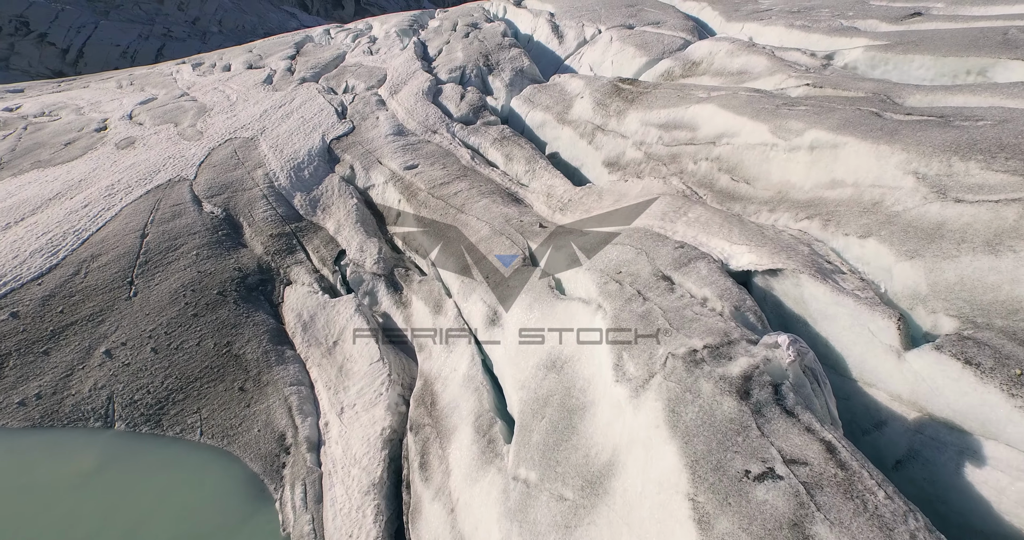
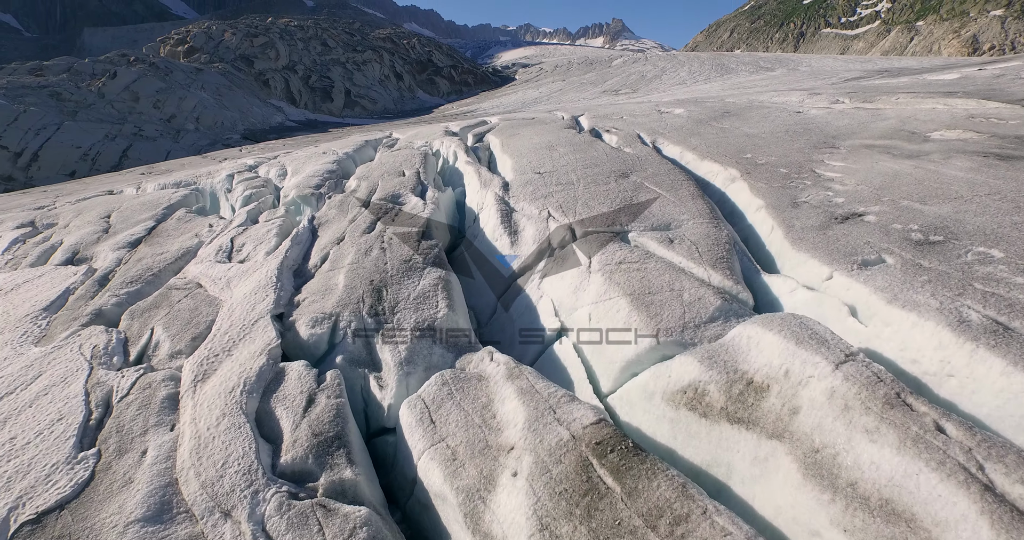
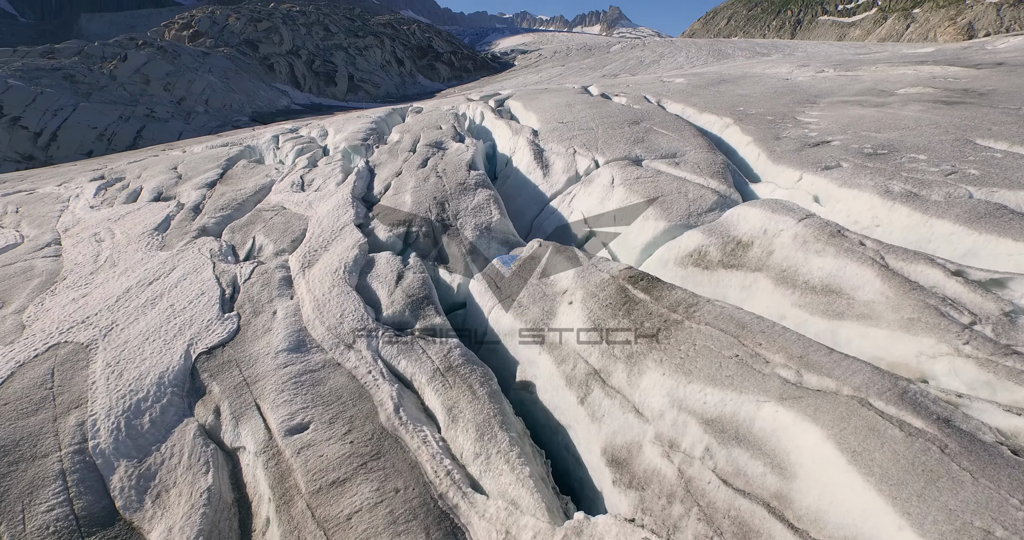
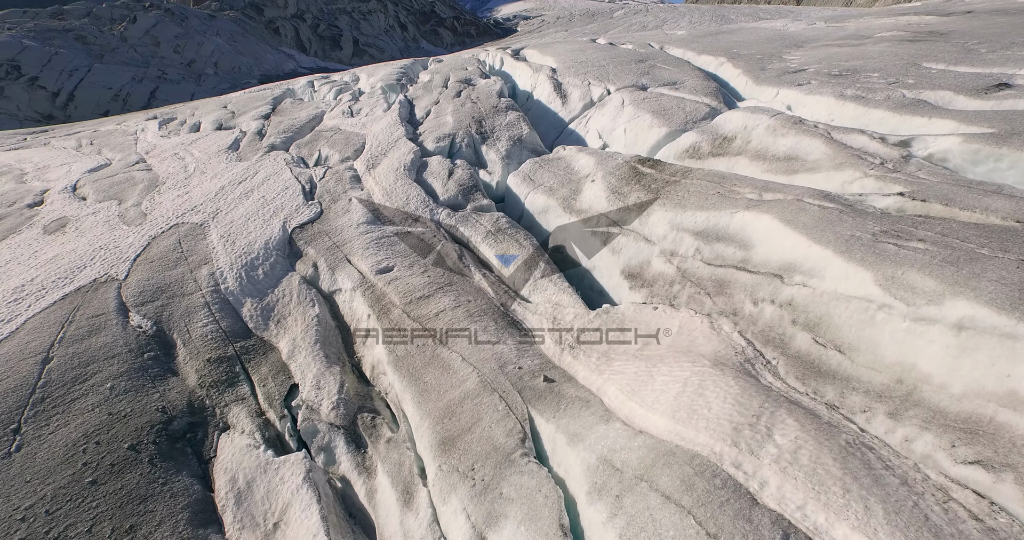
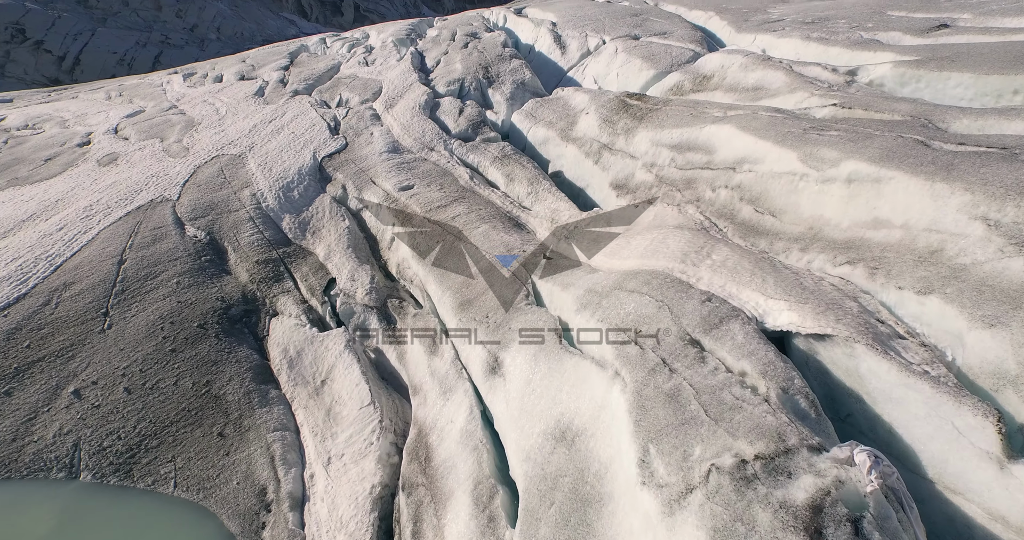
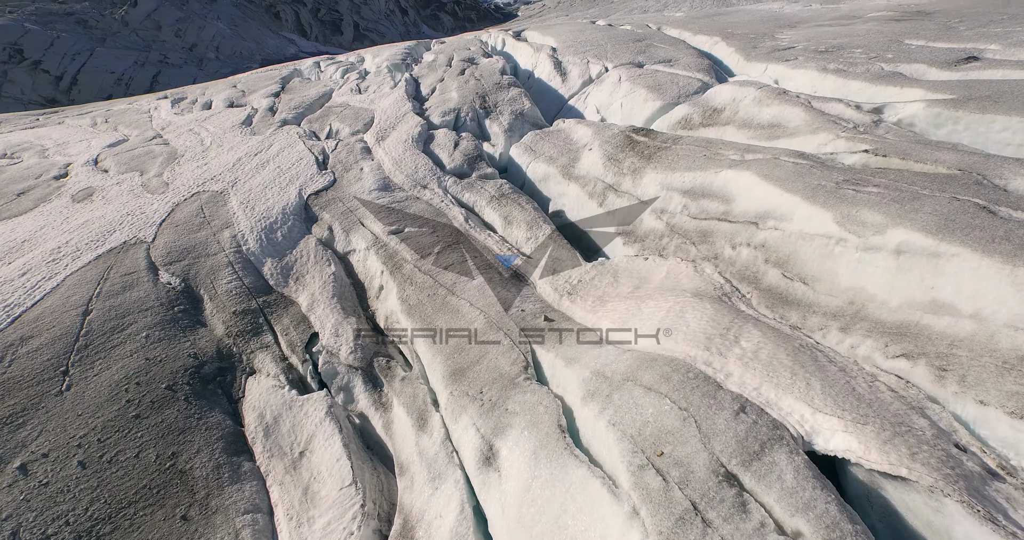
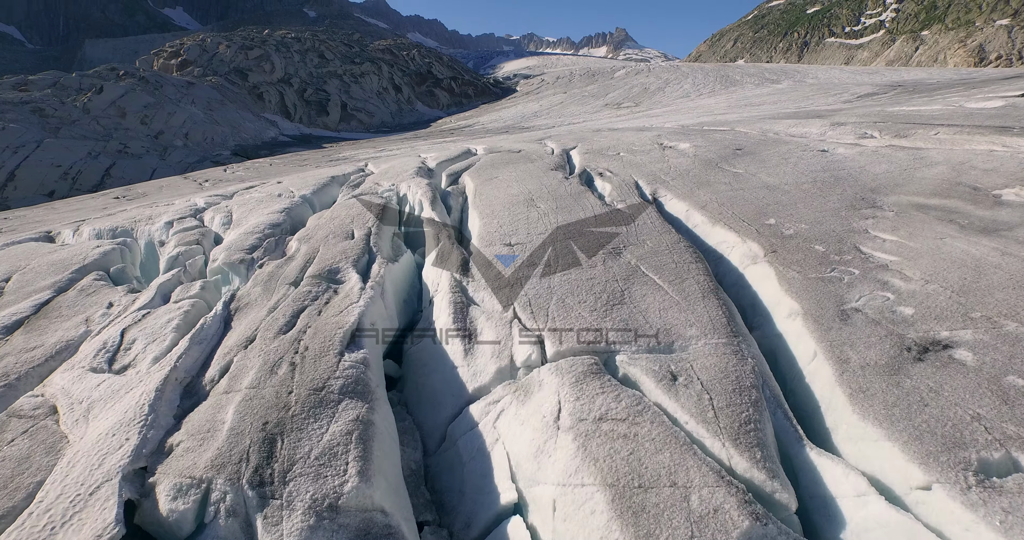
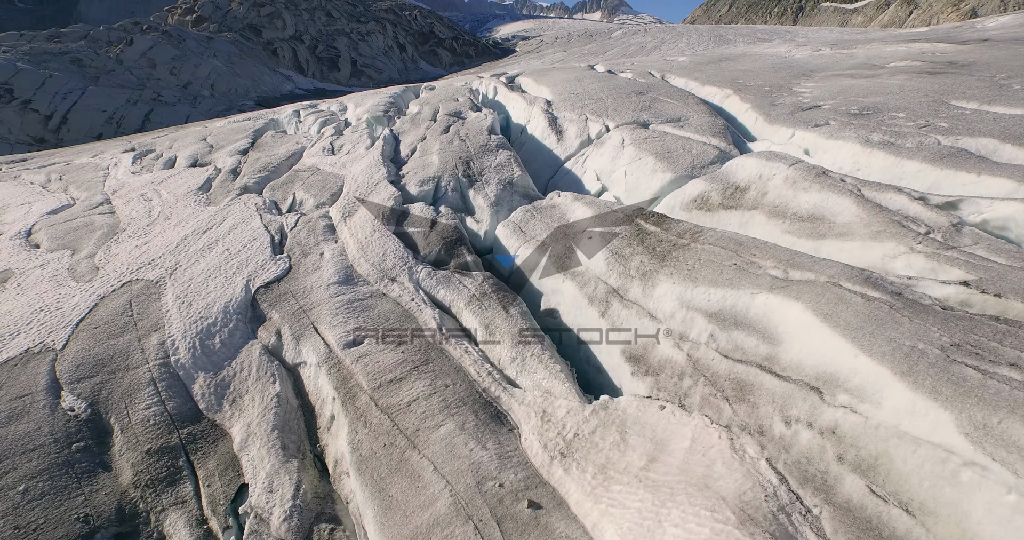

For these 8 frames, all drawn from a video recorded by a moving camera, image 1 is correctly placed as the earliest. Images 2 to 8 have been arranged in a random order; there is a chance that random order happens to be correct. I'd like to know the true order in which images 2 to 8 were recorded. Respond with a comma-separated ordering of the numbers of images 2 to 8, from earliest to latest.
5, 6, 4, 8, 3, 2, 7
